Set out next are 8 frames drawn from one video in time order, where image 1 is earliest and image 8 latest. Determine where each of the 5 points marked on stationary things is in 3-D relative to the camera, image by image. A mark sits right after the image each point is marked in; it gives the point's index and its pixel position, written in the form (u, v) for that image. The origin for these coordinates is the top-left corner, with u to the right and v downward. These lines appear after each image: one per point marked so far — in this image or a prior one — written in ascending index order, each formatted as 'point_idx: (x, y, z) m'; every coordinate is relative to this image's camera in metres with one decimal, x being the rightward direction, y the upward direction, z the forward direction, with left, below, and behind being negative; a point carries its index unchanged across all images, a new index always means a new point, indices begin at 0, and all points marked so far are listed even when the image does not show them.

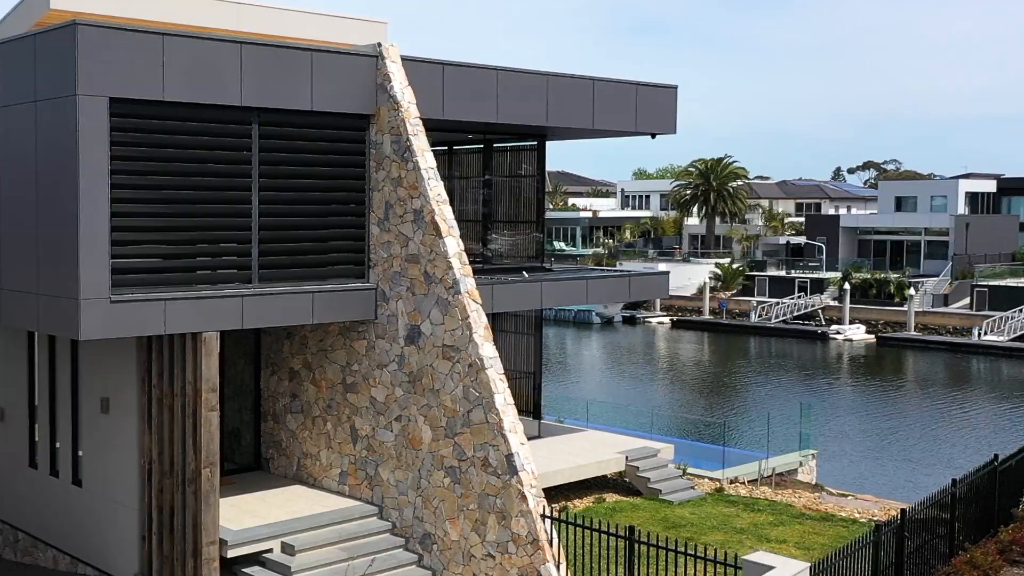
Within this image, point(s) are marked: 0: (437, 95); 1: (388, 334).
0: (-0.5, +1.2, +11.5) m
1: (-0.8, -0.3, +10.8) m
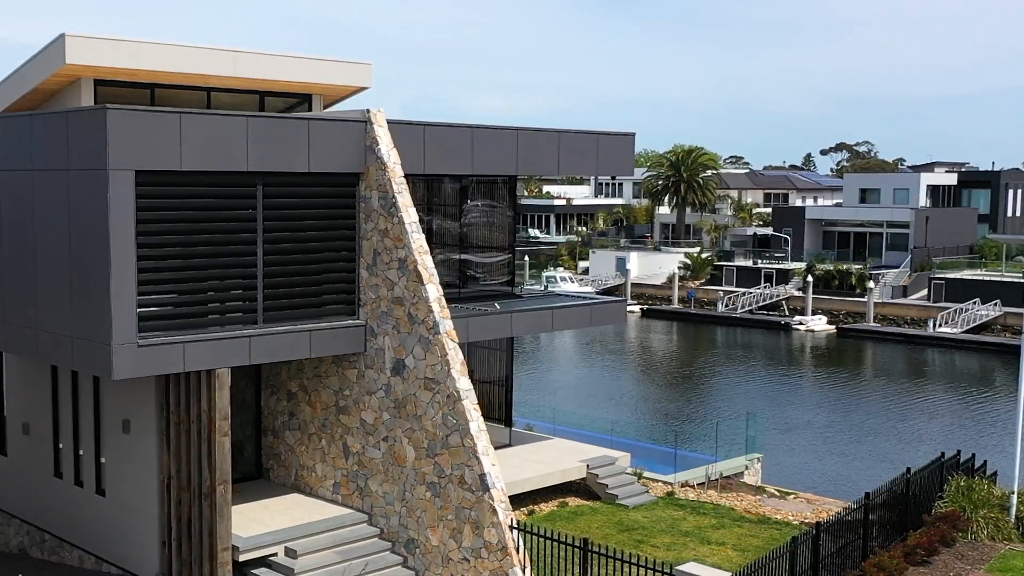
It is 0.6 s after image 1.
0: (-0.7, +1.0, +13.1) m
1: (-1.0, -0.6, +12.3) m
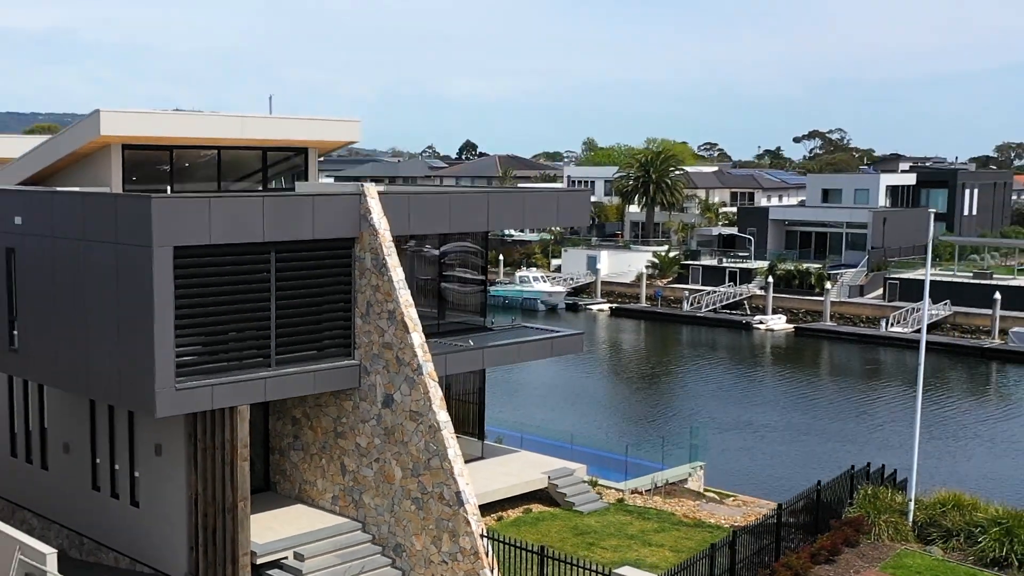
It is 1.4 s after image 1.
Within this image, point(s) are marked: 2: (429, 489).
0: (-1.0, +0.6, +15.4) m
1: (-1.2, -0.9, +14.7) m
2: (-0.7, -1.6, +13.8) m
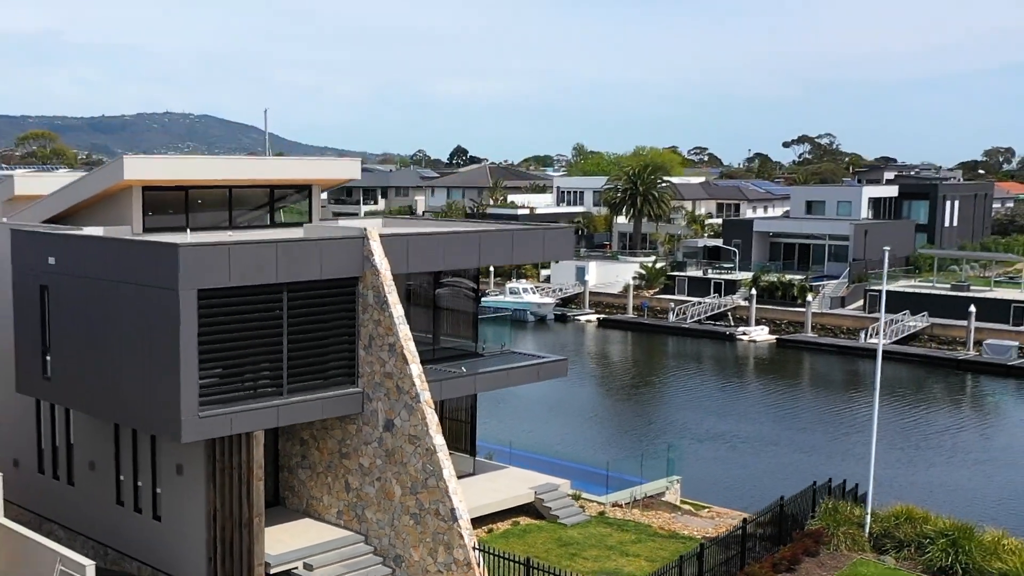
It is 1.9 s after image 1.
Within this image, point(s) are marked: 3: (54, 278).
0: (-1.1, +0.3, +16.9) m
1: (-1.3, -1.3, +16.1) m
2: (-0.8, -1.9, +15.3) m
3: (-4.4, +0.1, +16.7) m
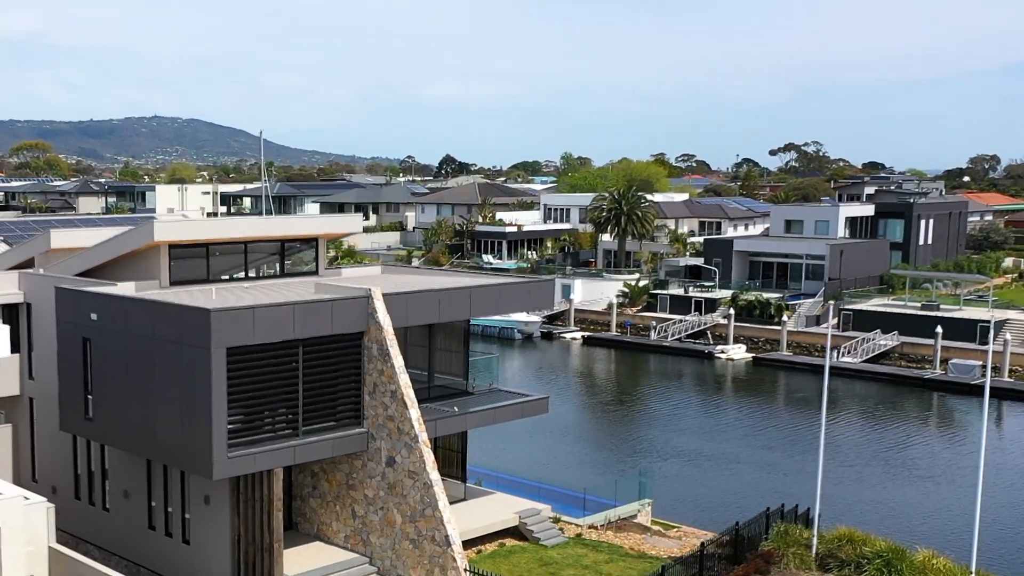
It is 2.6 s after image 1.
0: (-1.2, -0.3, +19.2) m
1: (-1.5, -1.8, +18.4) m
2: (-0.9, -2.5, +17.6) m
3: (-4.6, -0.5, +18.9) m
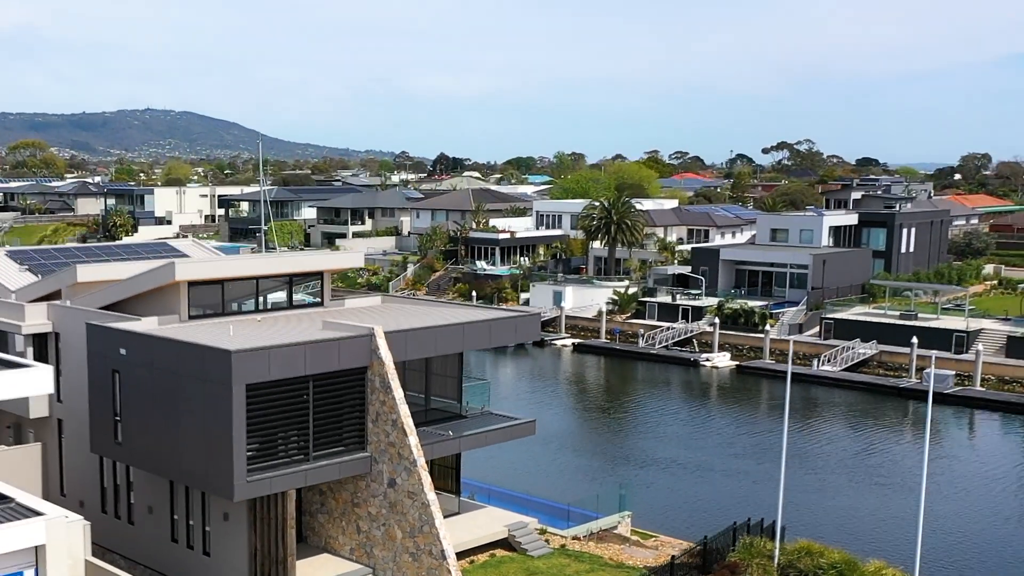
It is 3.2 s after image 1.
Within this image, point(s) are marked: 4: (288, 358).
0: (-1.4, -0.7, +21.2) m
1: (-1.6, -2.3, +20.4) m
2: (-1.0, -2.9, +19.6) m
3: (-4.7, -0.9, +20.9) m
4: (-2.5, -0.8, +19.2) m
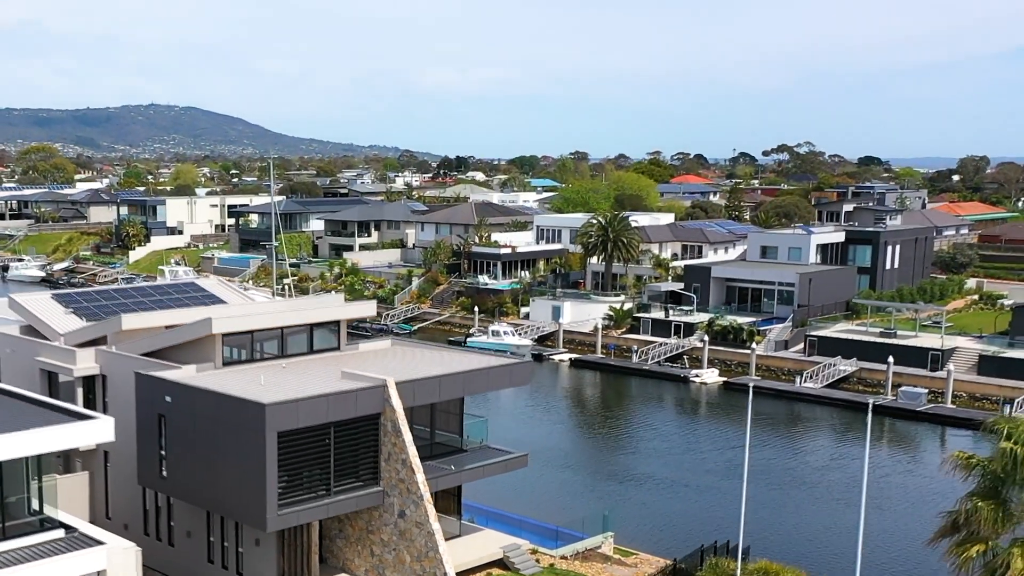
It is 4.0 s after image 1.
0: (-1.5, -1.5, +24.3) m
1: (-1.7, -3.1, +23.6) m
2: (-1.1, -3.7, +22.8) m
3: (-4.8, -1.7, +24.1) m
4: (-2.6, -1.5, +22.3) m
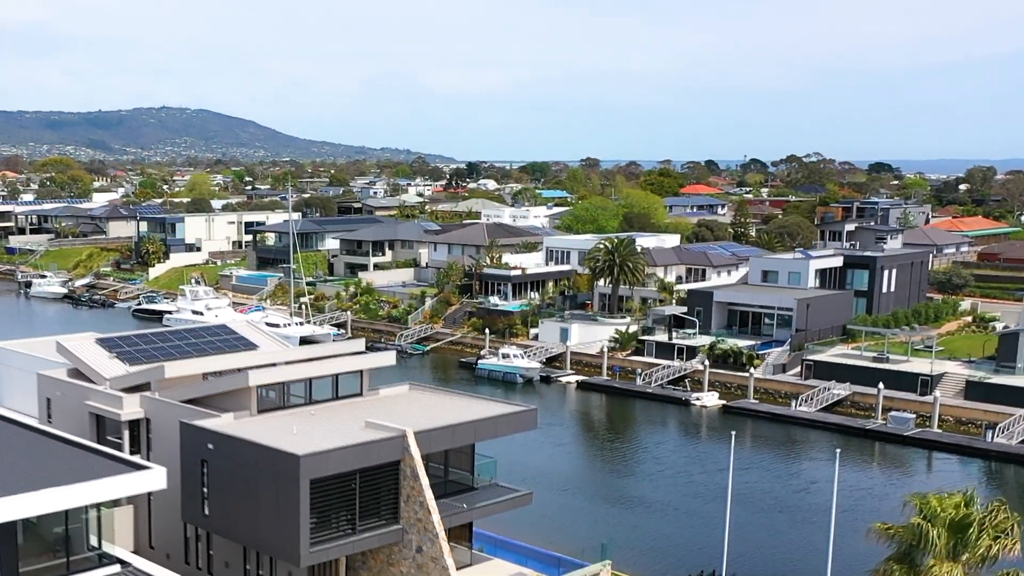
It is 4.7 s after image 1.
0: (-1.4, -2.4, +27.2) m
1: (-1.6, -4.0, +26.4) m
2: (-1.1, -4.6, +25.6) m
3: (-4.7, -2.6, +26.9) m
4: (-2.5, -2.5, +25.2) m
